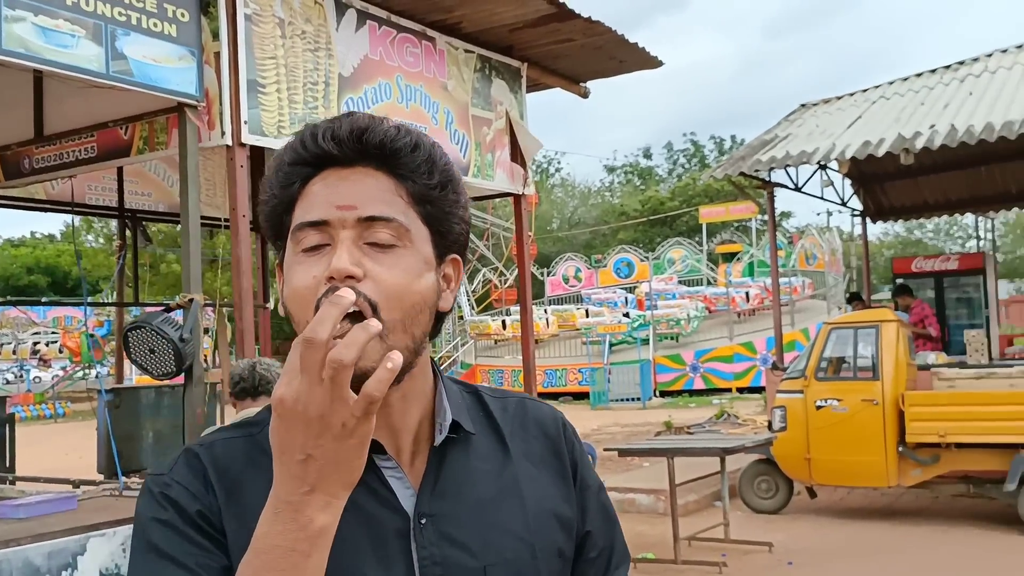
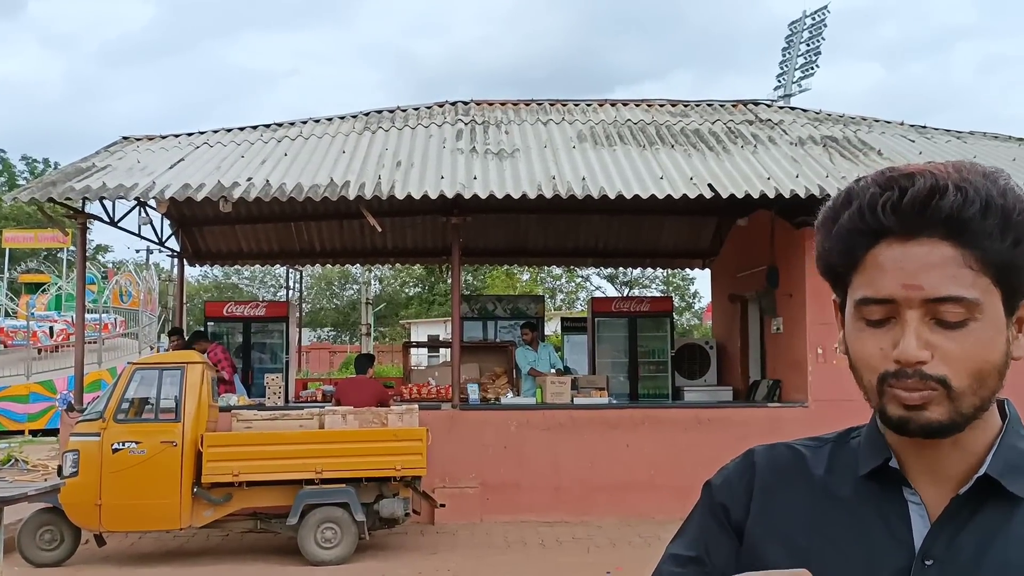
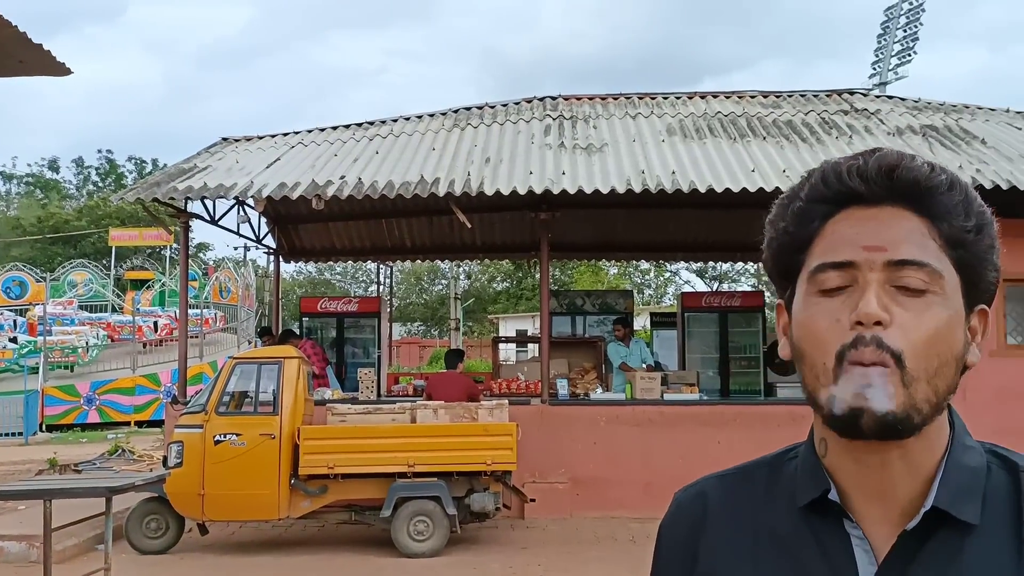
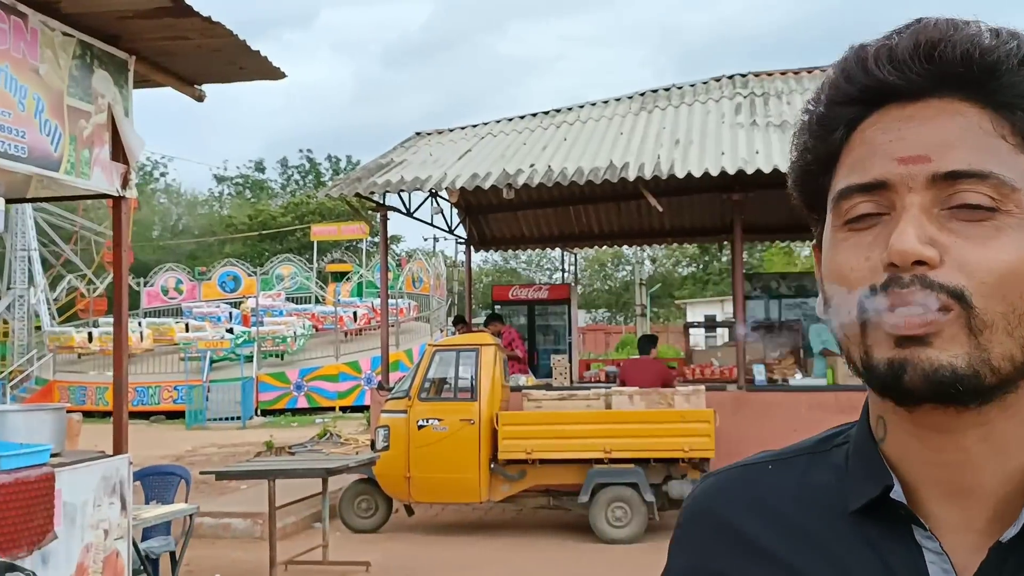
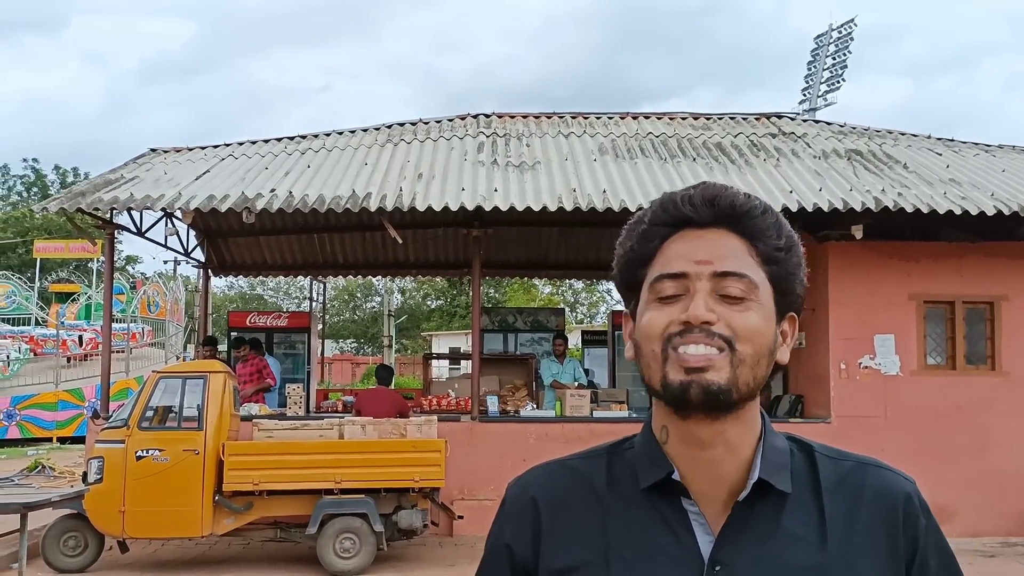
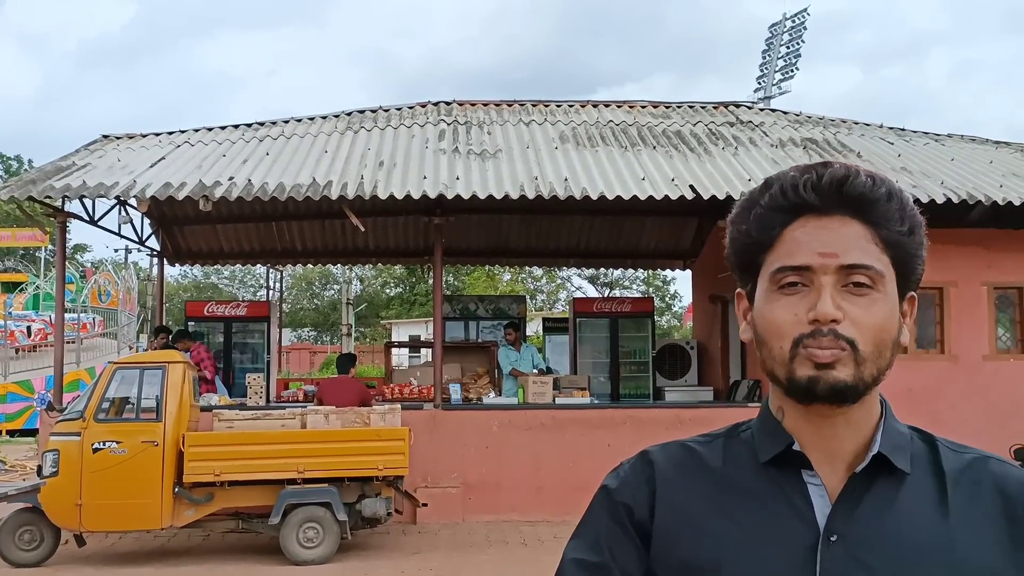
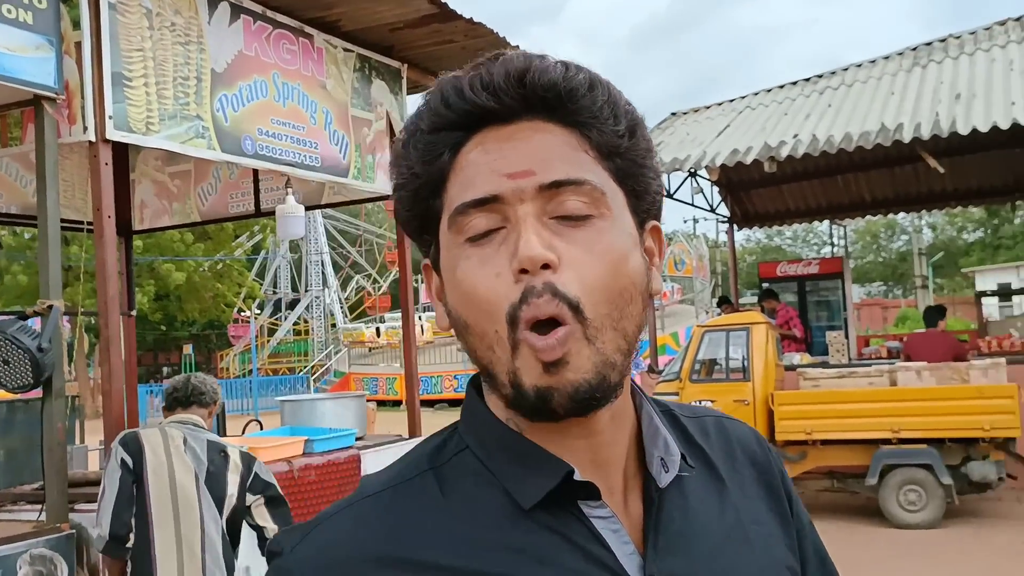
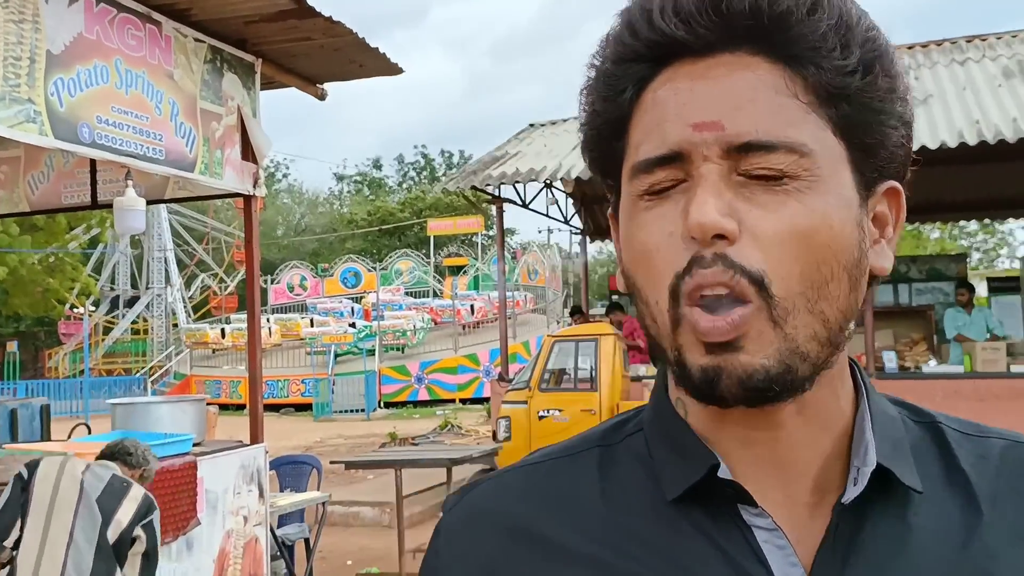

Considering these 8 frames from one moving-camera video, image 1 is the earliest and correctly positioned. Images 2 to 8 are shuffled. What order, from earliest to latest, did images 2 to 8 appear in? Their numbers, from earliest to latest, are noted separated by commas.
7, 8, 4, 3, 2, 6, 5
